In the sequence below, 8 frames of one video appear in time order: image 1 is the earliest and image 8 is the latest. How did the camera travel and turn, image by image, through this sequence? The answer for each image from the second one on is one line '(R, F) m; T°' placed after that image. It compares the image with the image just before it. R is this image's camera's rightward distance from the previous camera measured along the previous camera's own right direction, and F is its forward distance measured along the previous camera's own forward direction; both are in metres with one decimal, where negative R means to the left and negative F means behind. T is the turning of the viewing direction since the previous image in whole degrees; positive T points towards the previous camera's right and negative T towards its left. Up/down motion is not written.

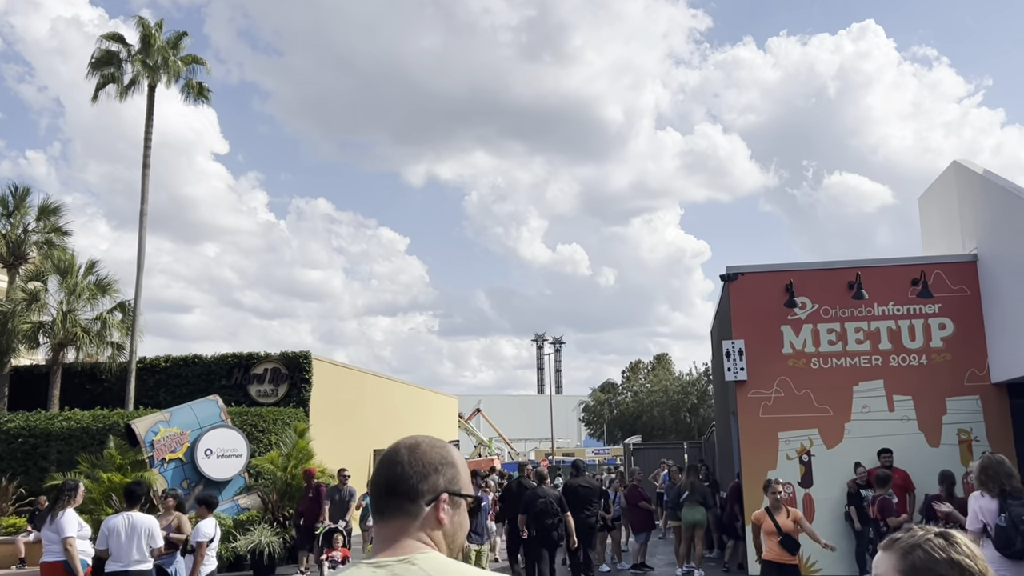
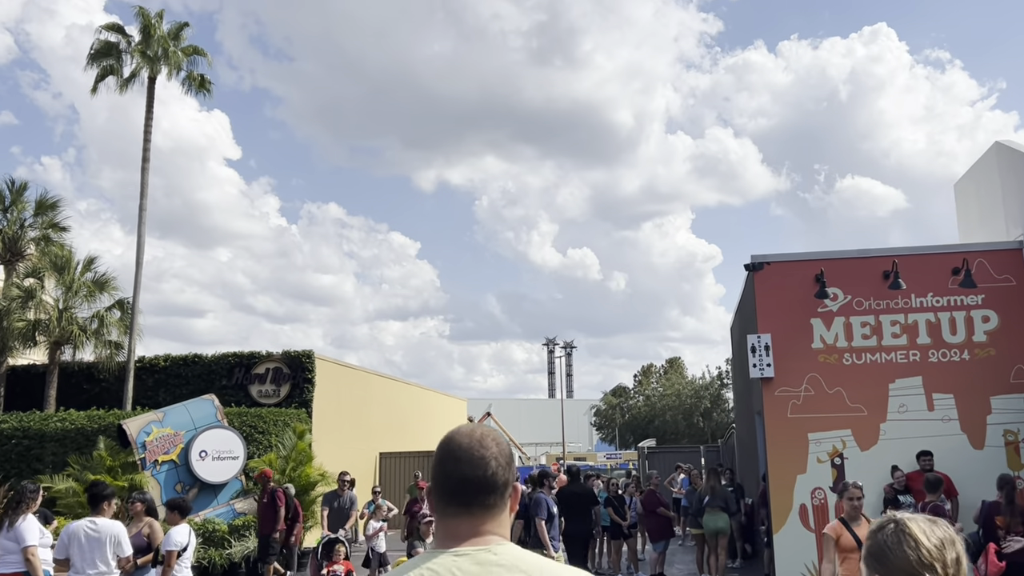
(0.0, +0.9) m; -1°
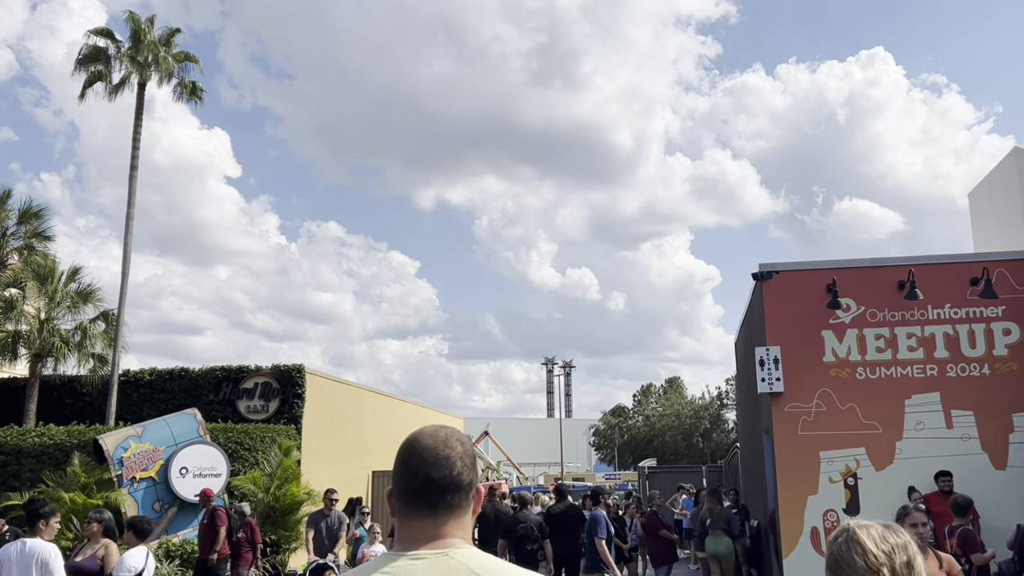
(+0.1, +0.7) m; 0°
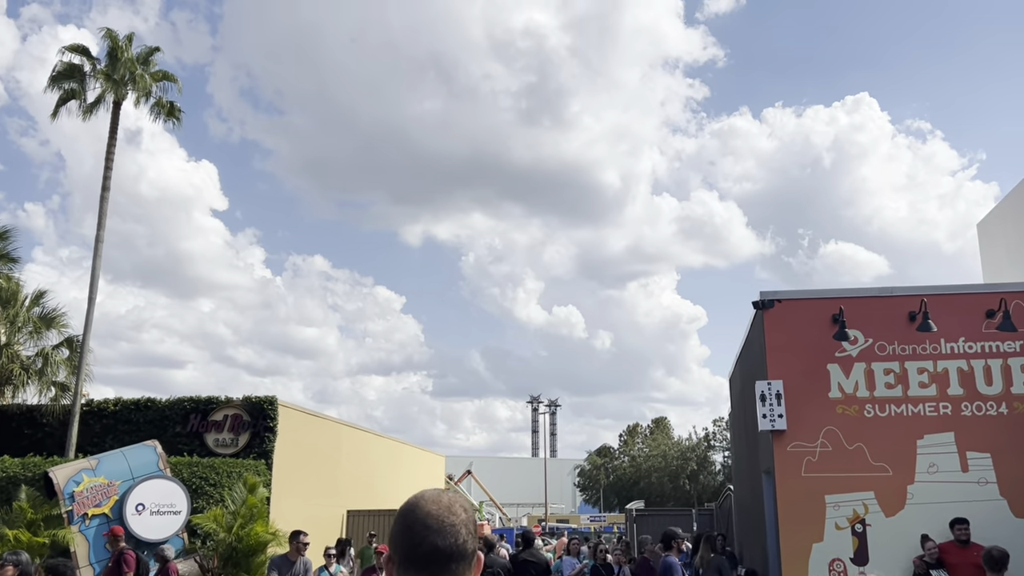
(0.0, +0.9) m; +1°
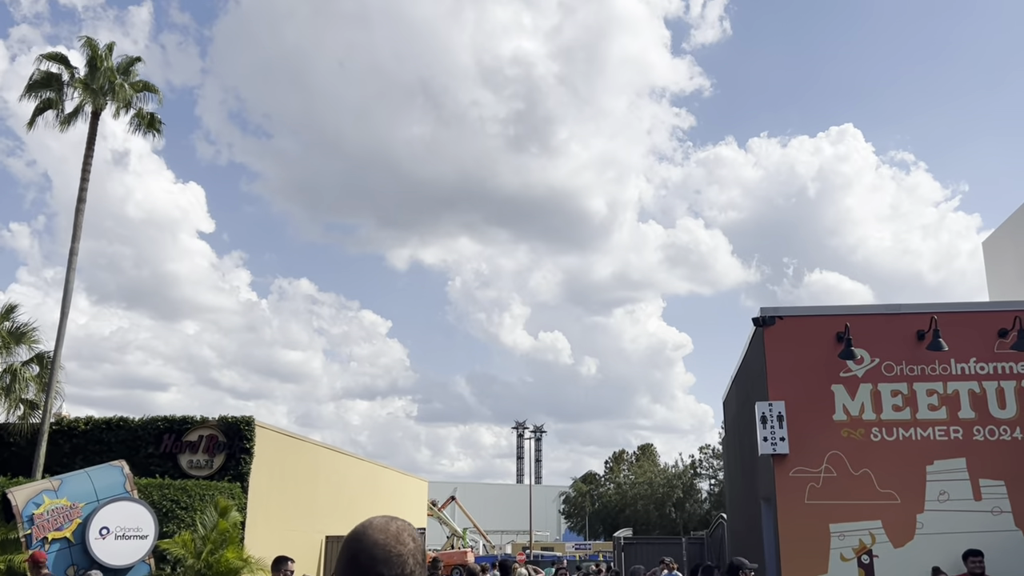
(0.0, +0.6) m; +1°
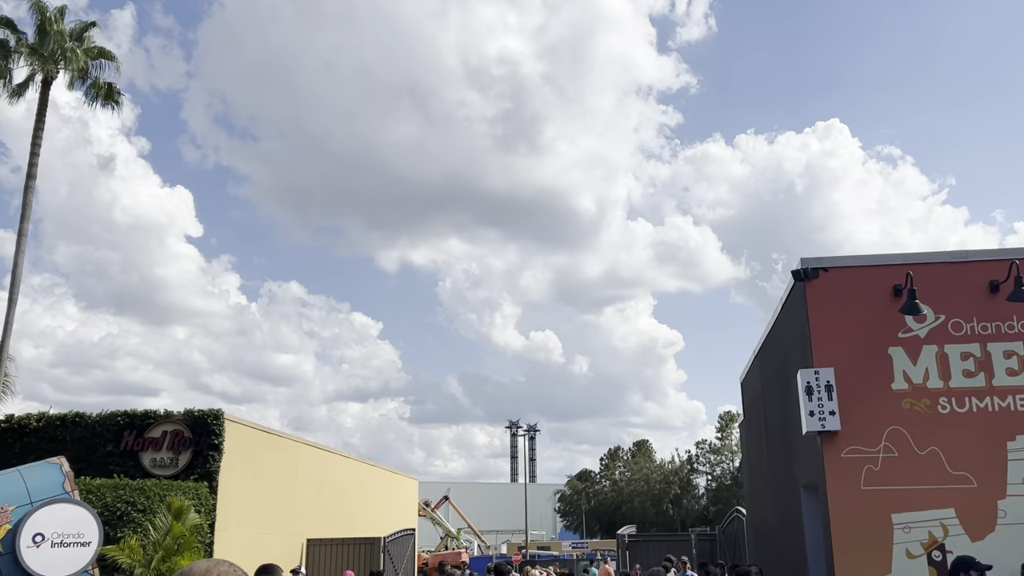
(0.0, +1.8) m; +1°
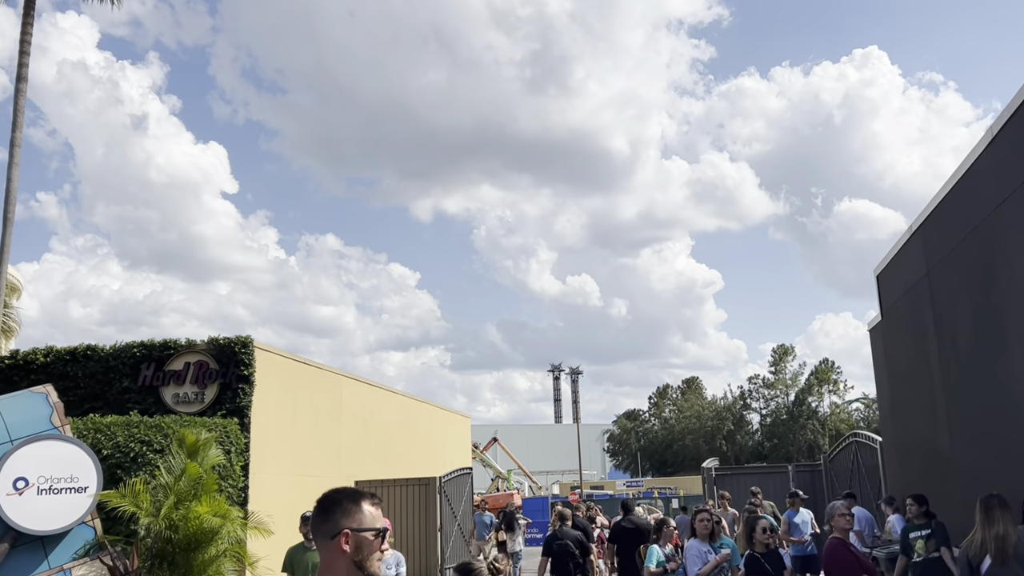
(-0.6, +2.7) m; -2°
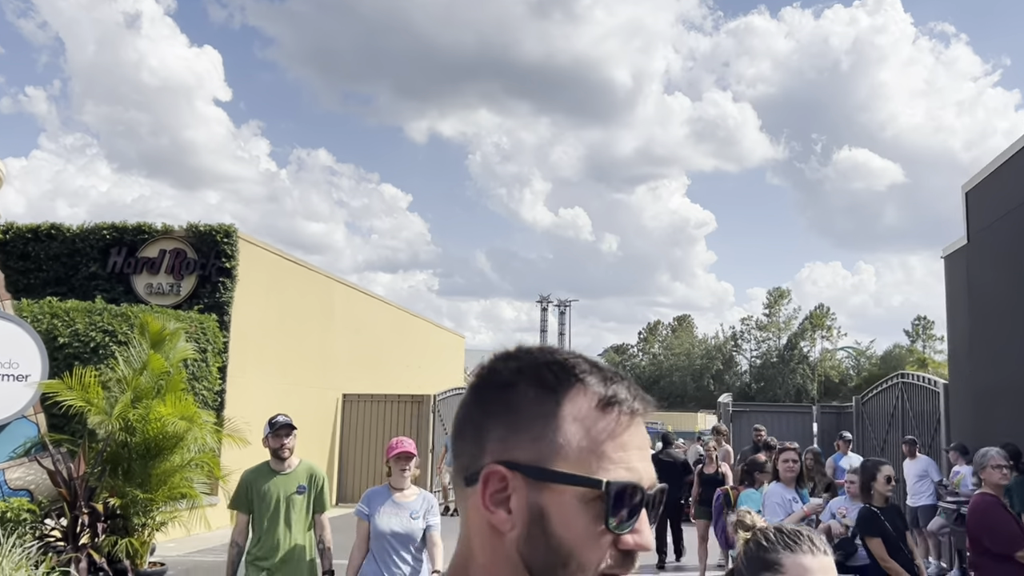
(-0.4, +1.7) m; +1°
